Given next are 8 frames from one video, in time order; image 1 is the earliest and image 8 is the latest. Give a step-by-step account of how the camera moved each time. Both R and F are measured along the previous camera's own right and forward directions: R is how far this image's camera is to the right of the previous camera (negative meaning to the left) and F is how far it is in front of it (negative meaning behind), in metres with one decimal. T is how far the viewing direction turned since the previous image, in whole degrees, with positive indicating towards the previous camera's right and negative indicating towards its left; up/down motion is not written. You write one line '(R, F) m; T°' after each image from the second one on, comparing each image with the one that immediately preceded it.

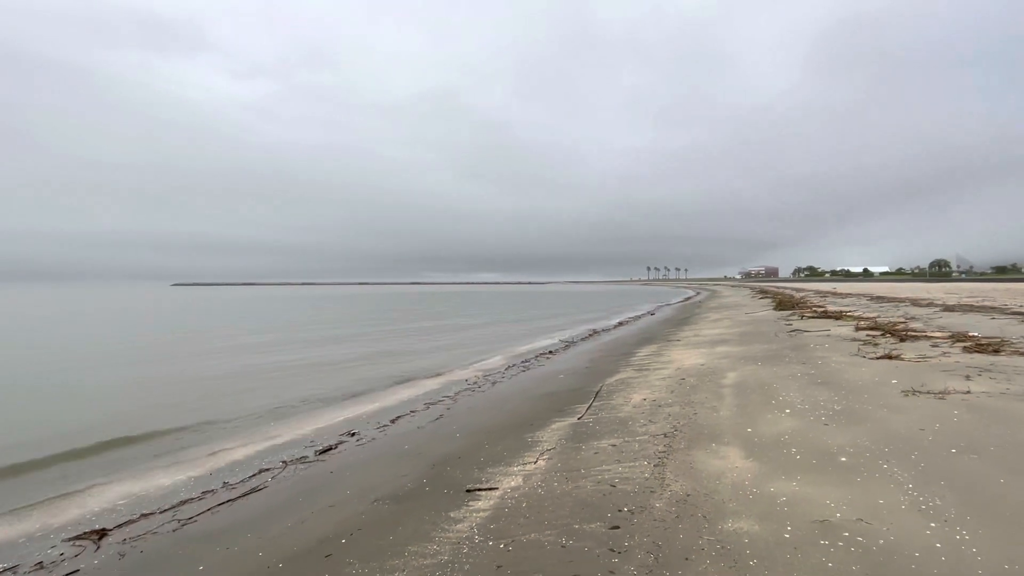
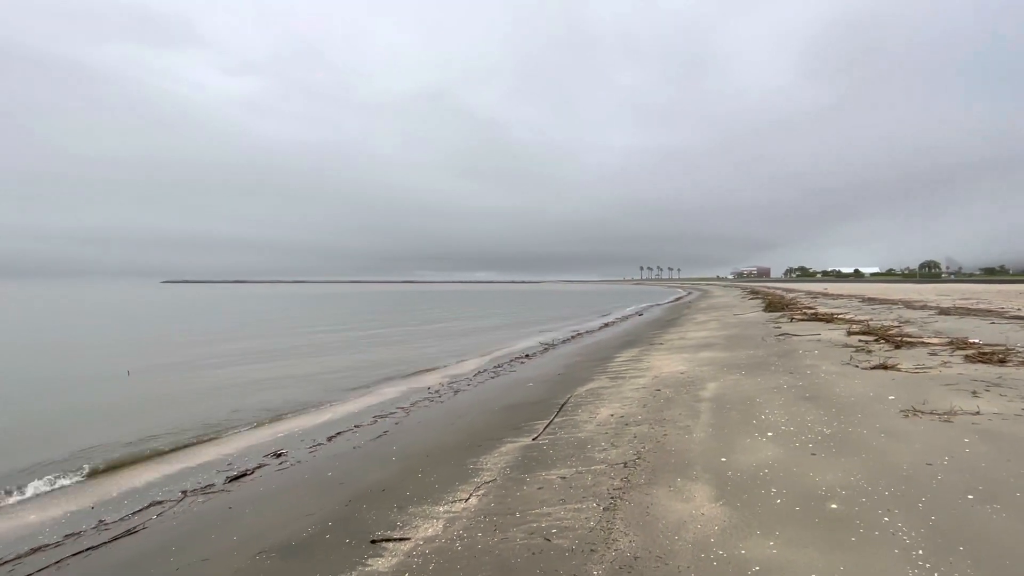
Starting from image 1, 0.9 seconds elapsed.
(+0.6, +1.0) m; +1°
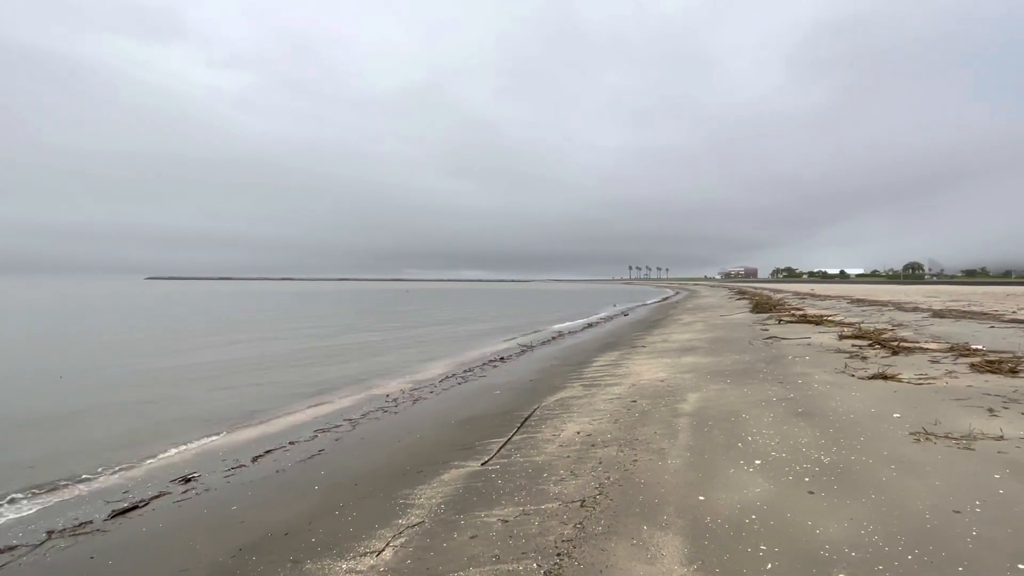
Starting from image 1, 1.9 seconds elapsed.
(+0.5, +1.0) m; +1°
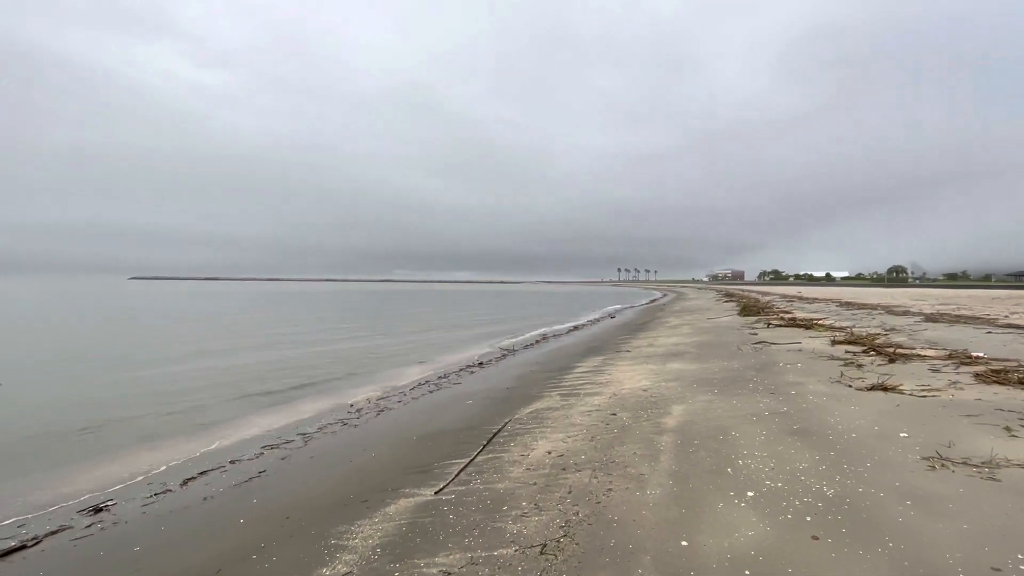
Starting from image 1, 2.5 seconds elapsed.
(+0.3, +0.7) m; +1°
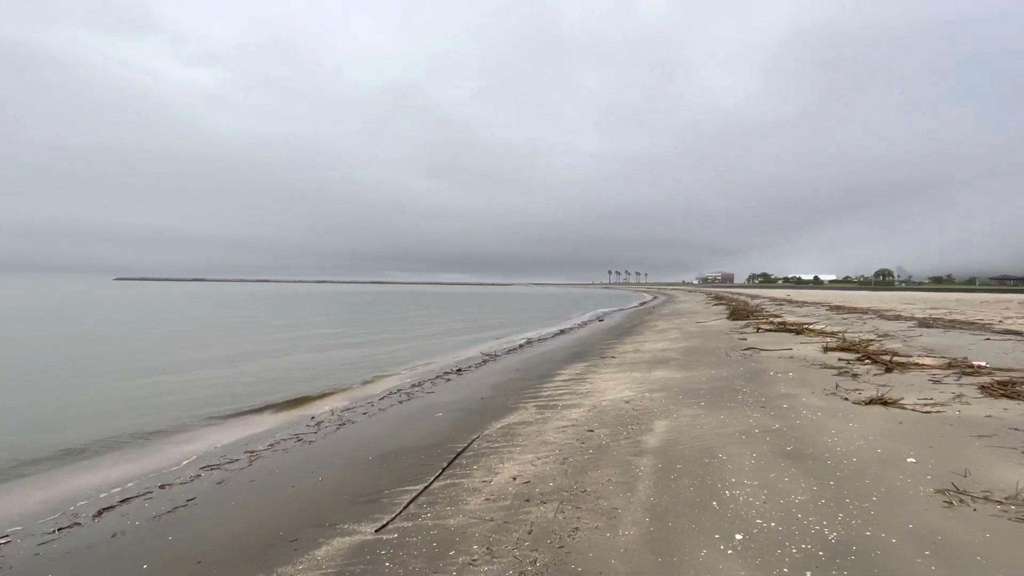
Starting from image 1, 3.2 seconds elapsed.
(+0.3, +0.7) m; +1°
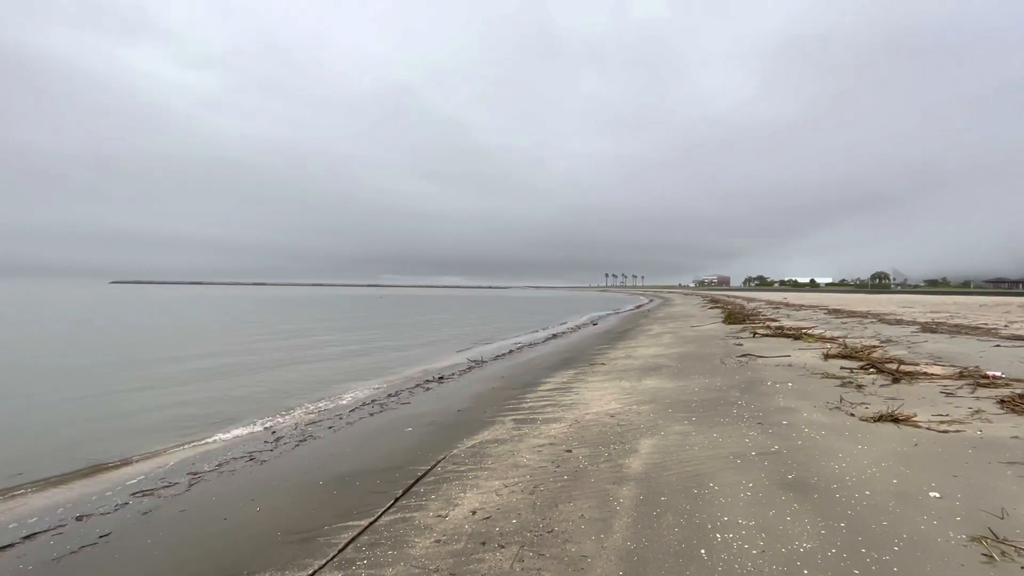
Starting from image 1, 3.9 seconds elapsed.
(+0.3, +0.7) m; 0°
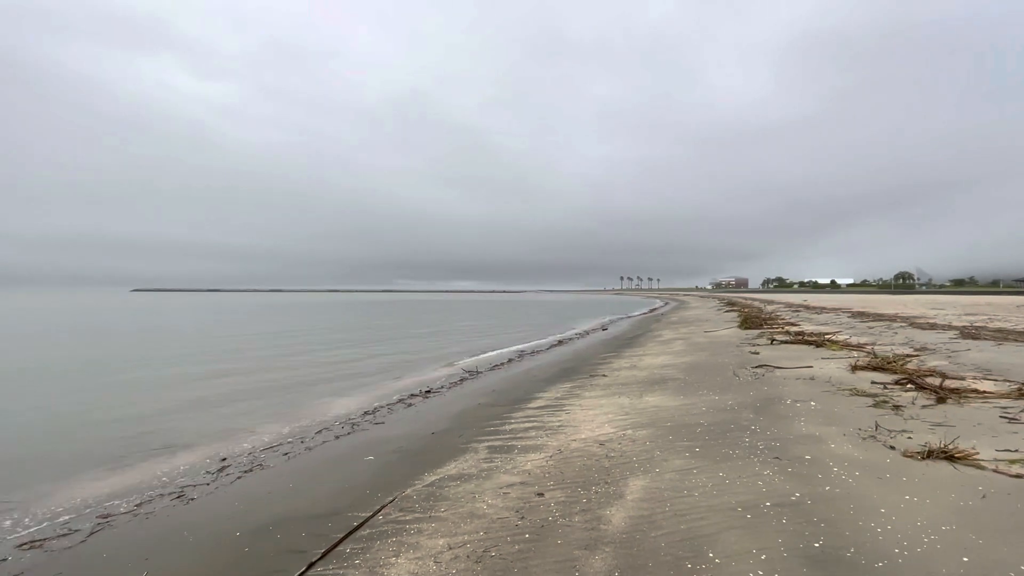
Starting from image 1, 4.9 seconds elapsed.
(+0.6, +1.1) m; -2°
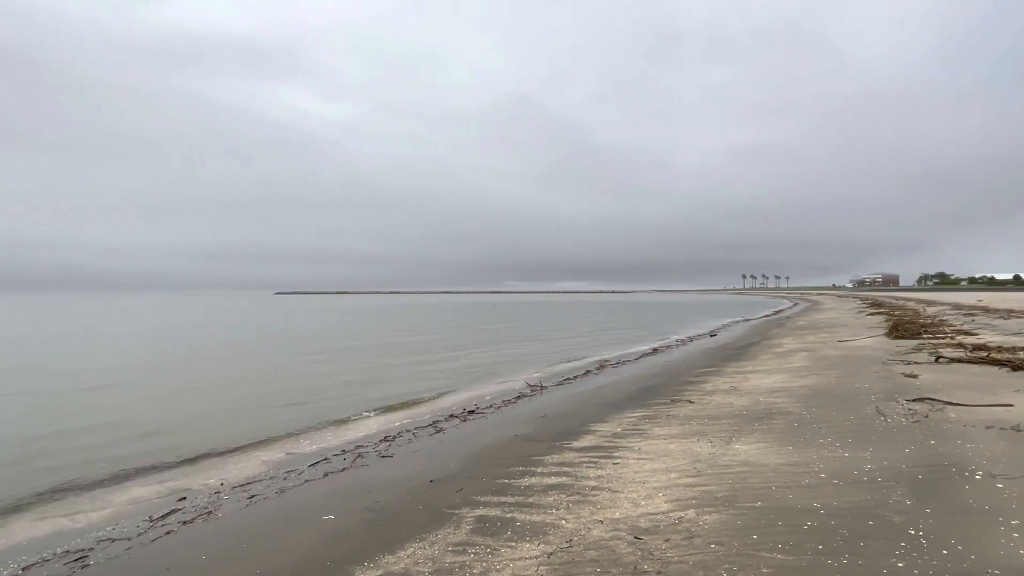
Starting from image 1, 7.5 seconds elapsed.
(+1.1, +2.3) m; -12°
